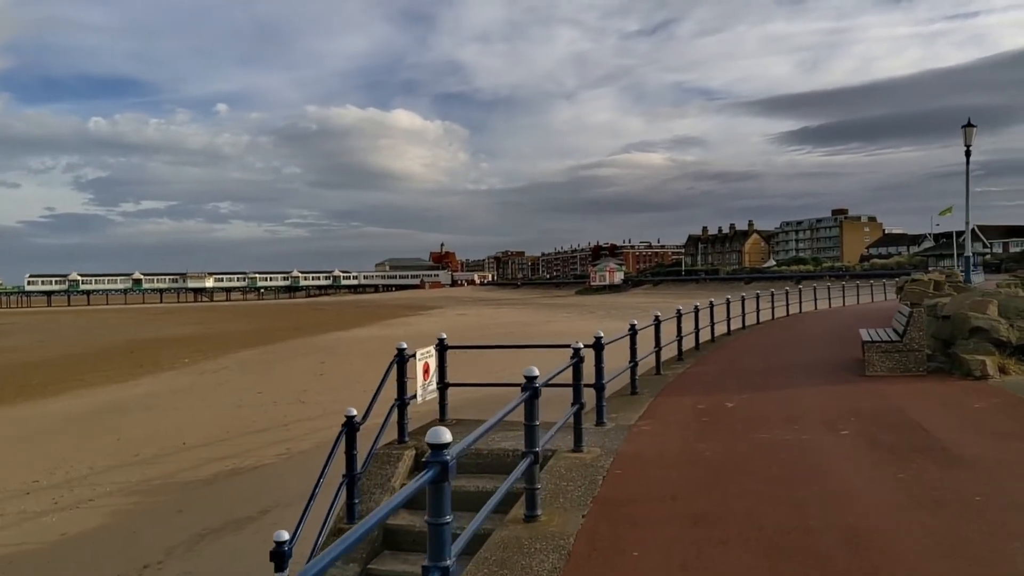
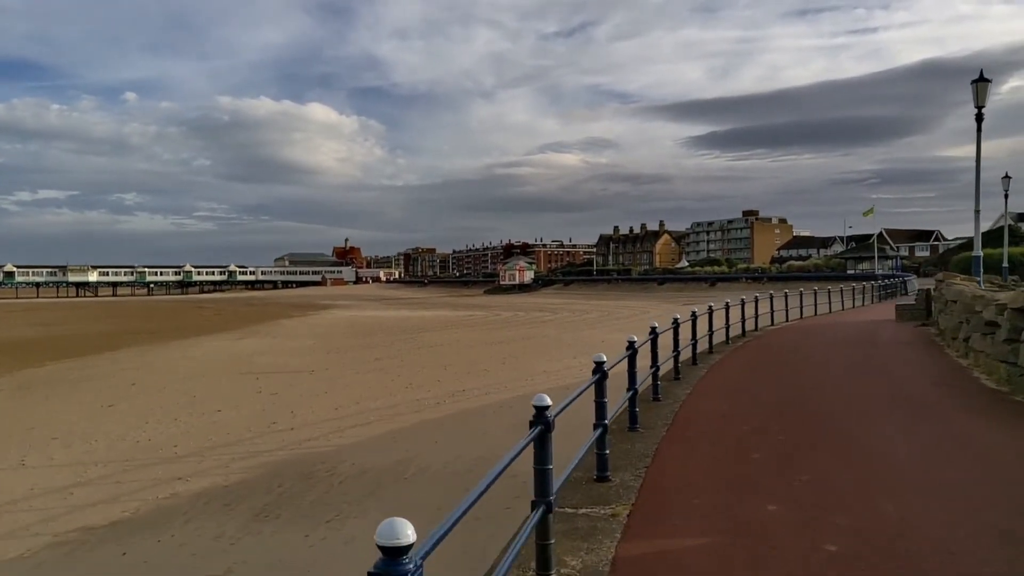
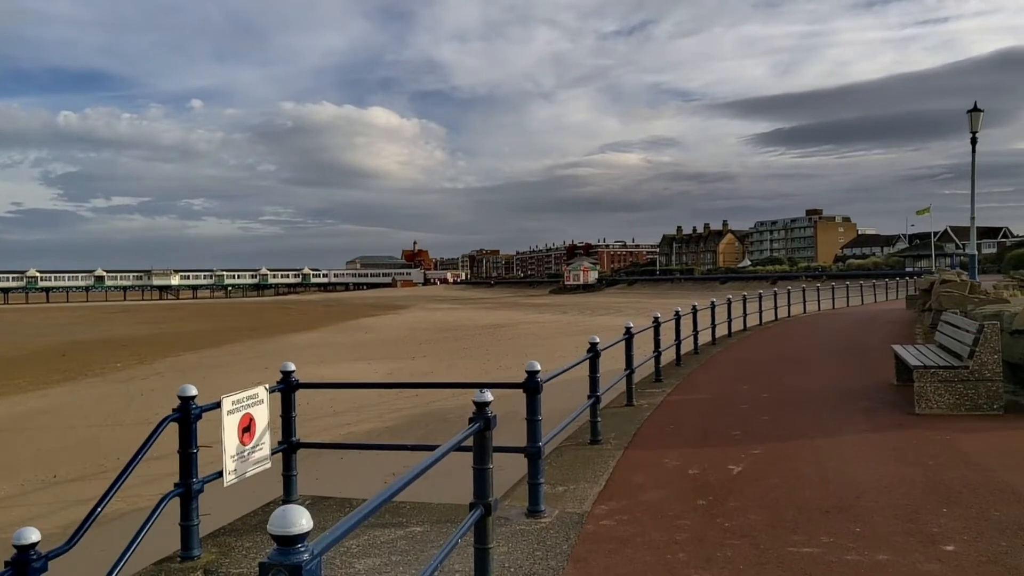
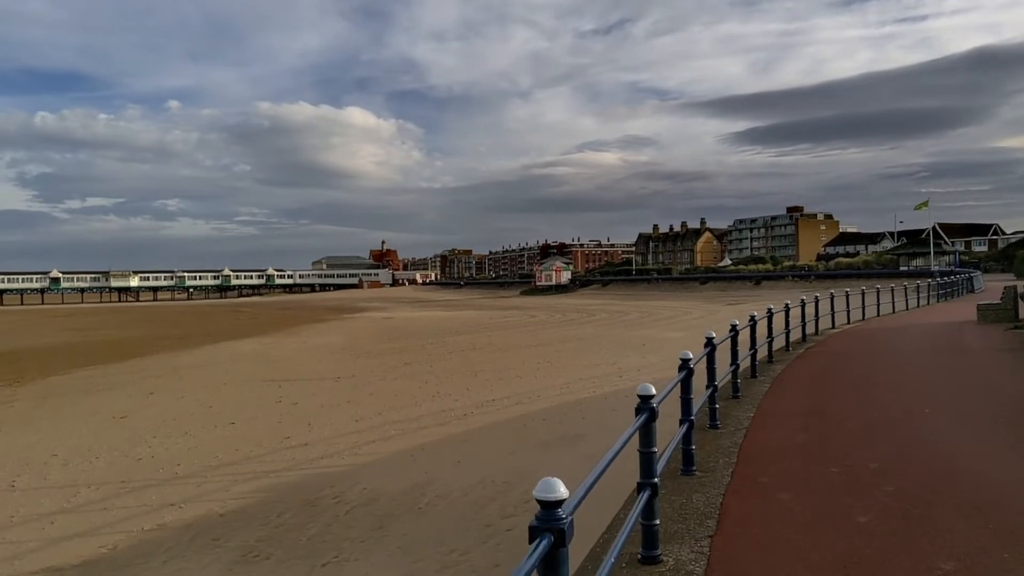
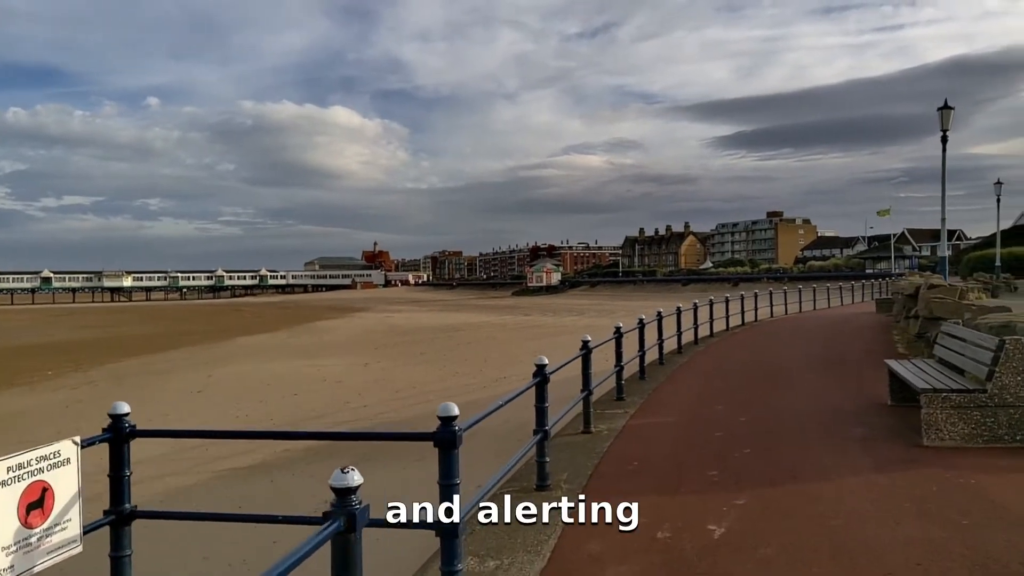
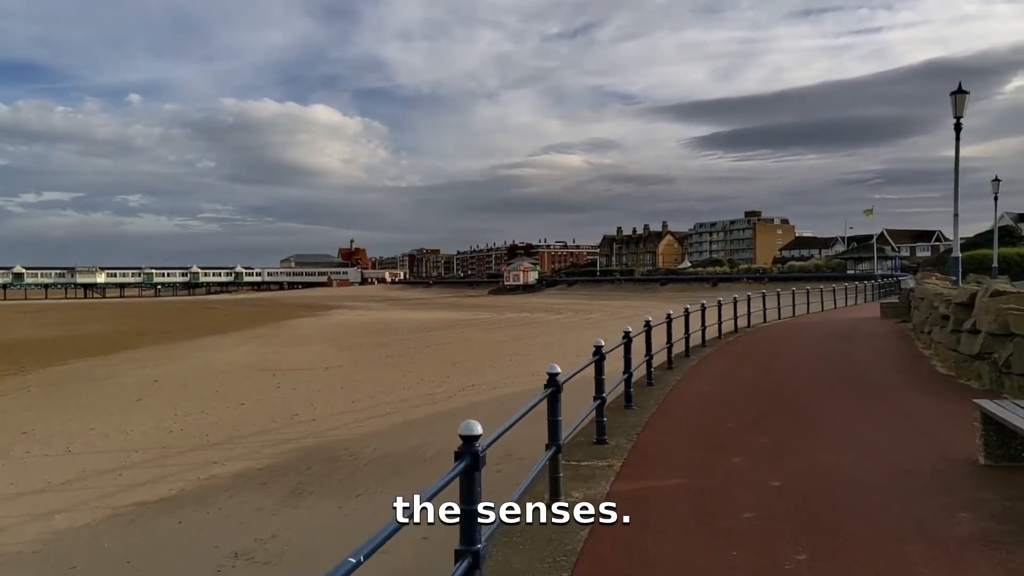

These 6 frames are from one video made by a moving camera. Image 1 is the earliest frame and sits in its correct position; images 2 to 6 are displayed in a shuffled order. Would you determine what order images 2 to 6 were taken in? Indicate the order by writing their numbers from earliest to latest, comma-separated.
3, 5, 6, 2, 4
